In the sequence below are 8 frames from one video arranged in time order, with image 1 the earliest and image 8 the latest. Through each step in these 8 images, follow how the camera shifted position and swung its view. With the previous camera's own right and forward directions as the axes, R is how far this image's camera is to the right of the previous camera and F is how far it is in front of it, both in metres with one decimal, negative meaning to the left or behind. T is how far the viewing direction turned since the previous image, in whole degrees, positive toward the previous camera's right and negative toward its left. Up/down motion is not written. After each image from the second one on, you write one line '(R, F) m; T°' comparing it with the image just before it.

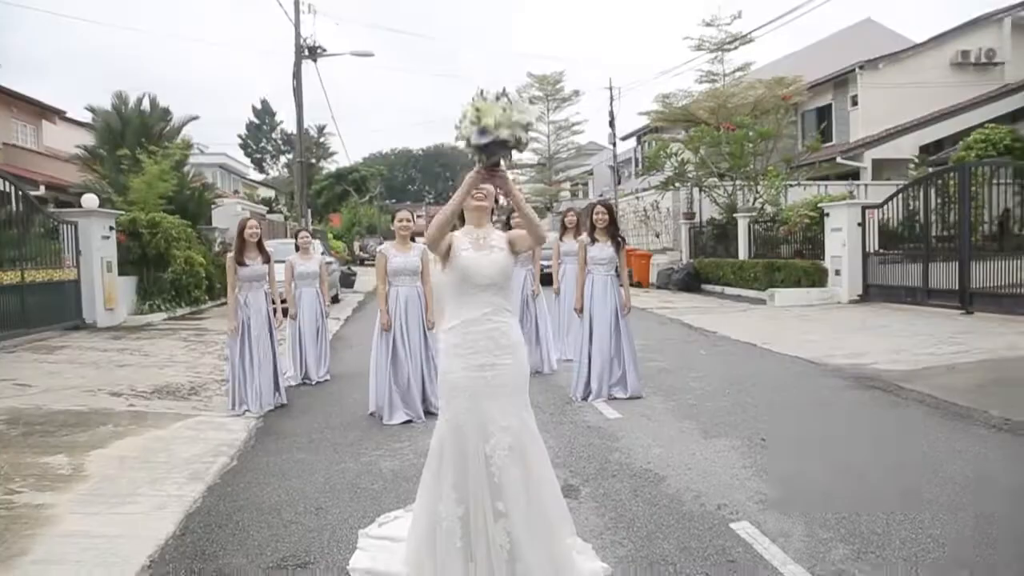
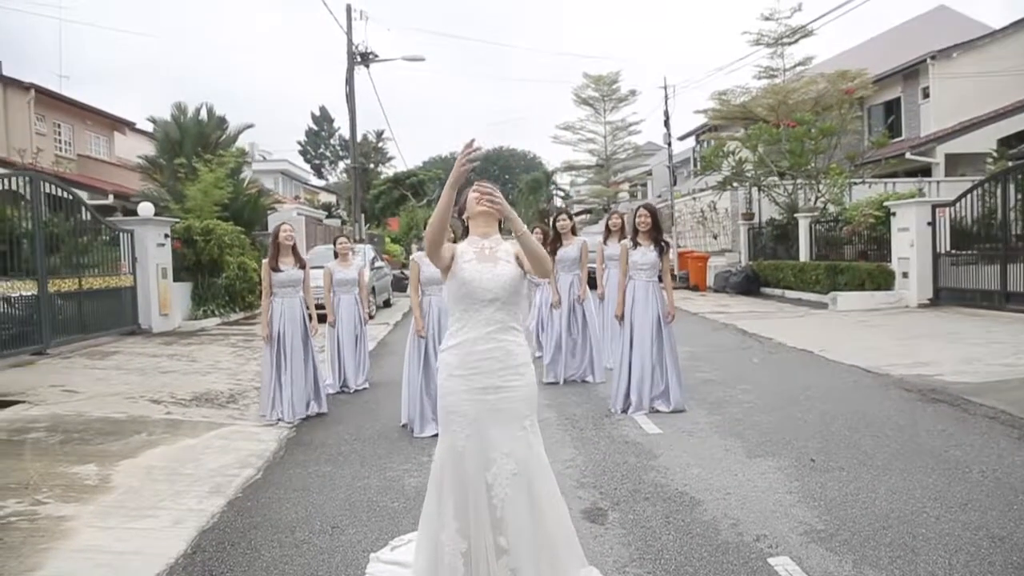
(+0.3, +0.3) m; -5°
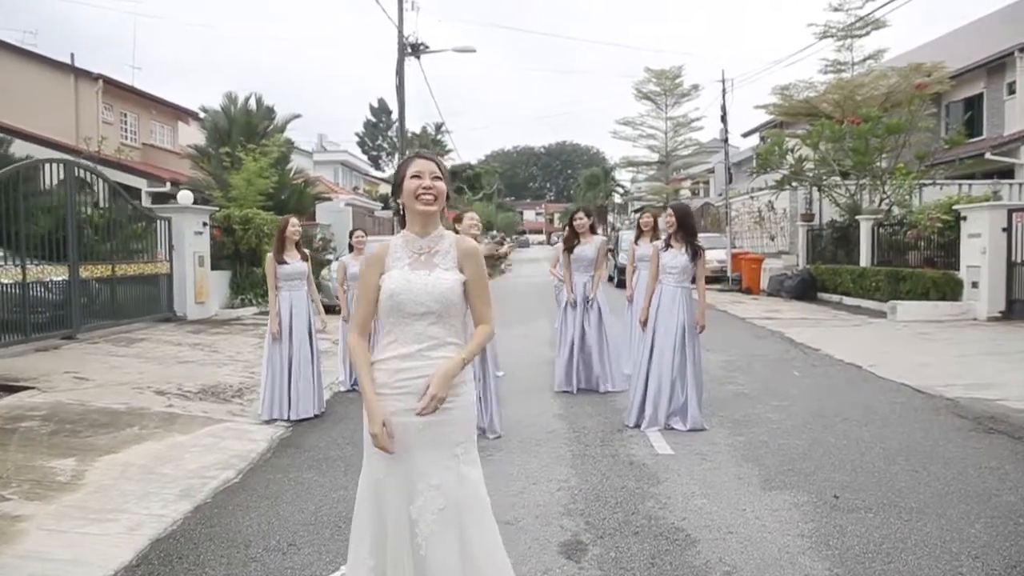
(+0.5, +0.5) m; -5°
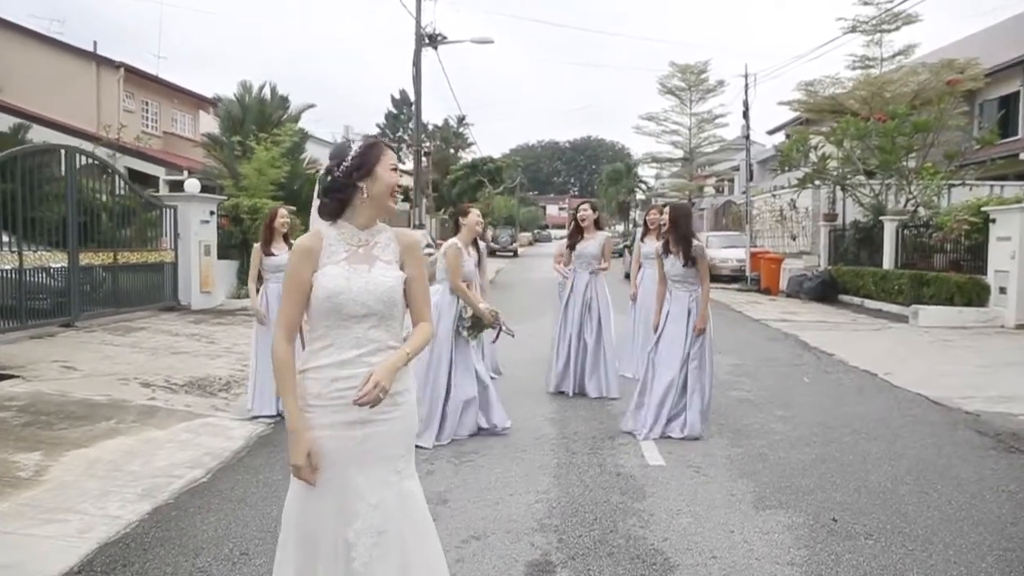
(+0.3, +0.4) m; -2°
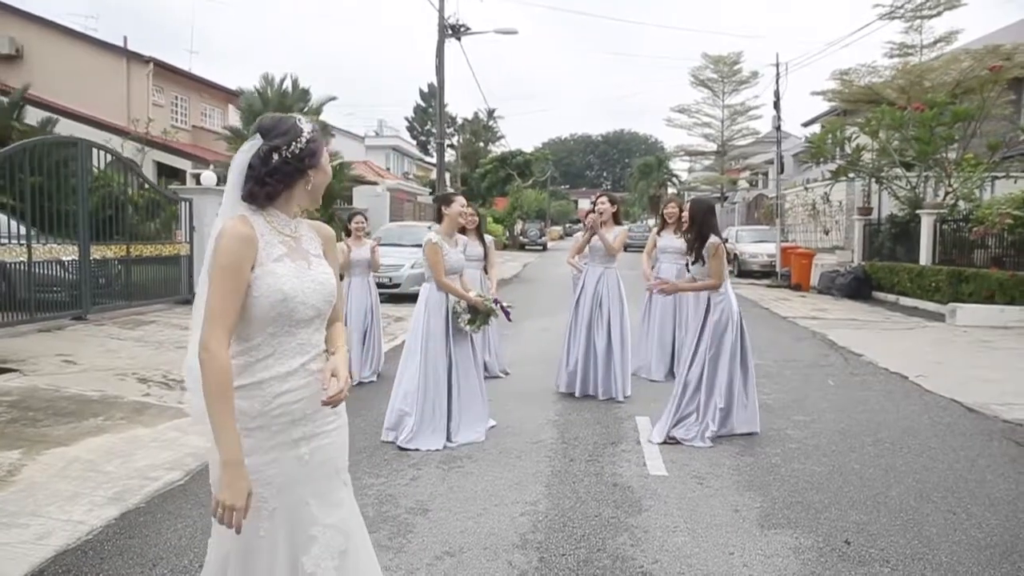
(+0.3, +0.4) m; -3°
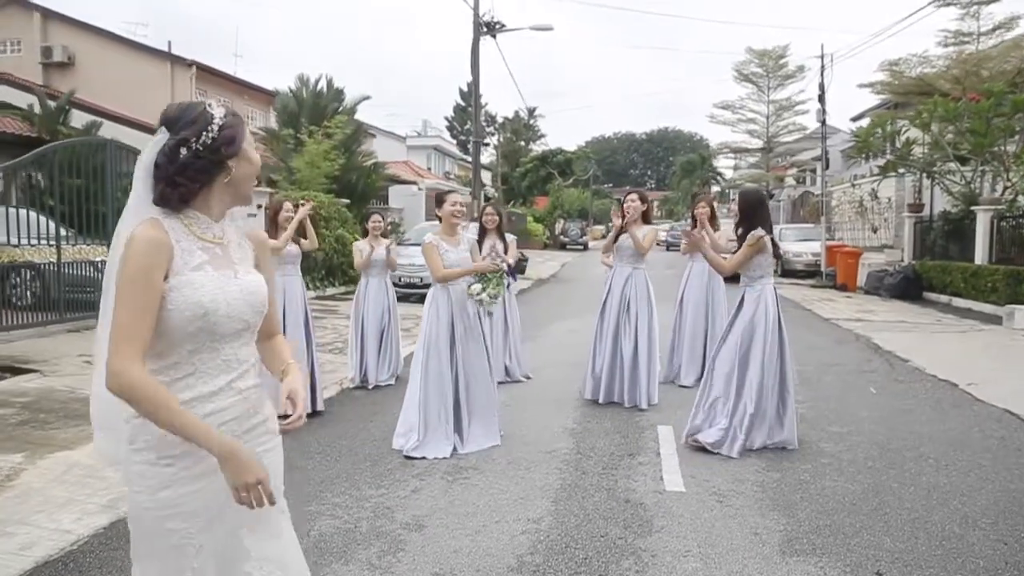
(+0.3, +0.3) m; -3°
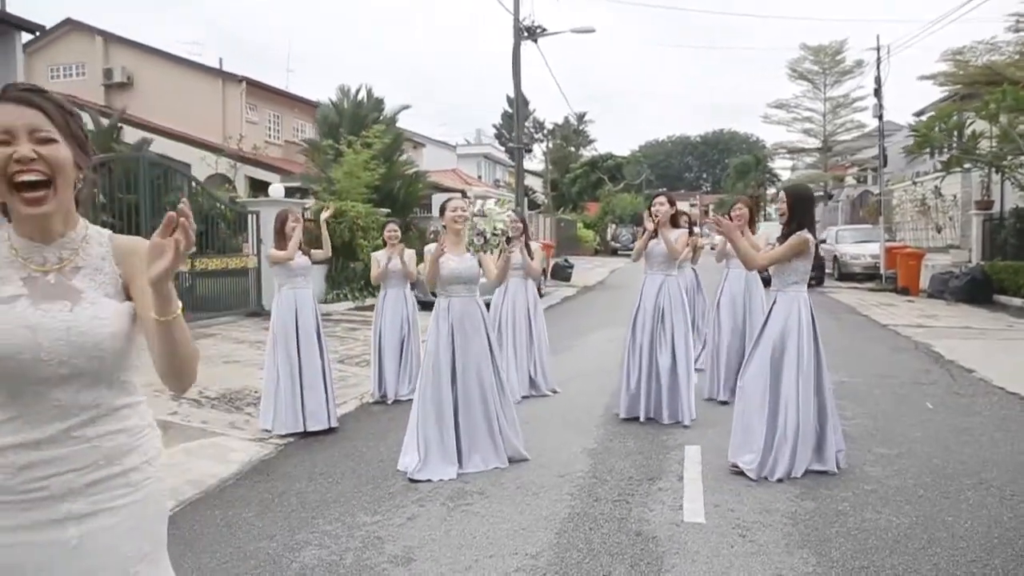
(+0.4, +0.4) m; -4°
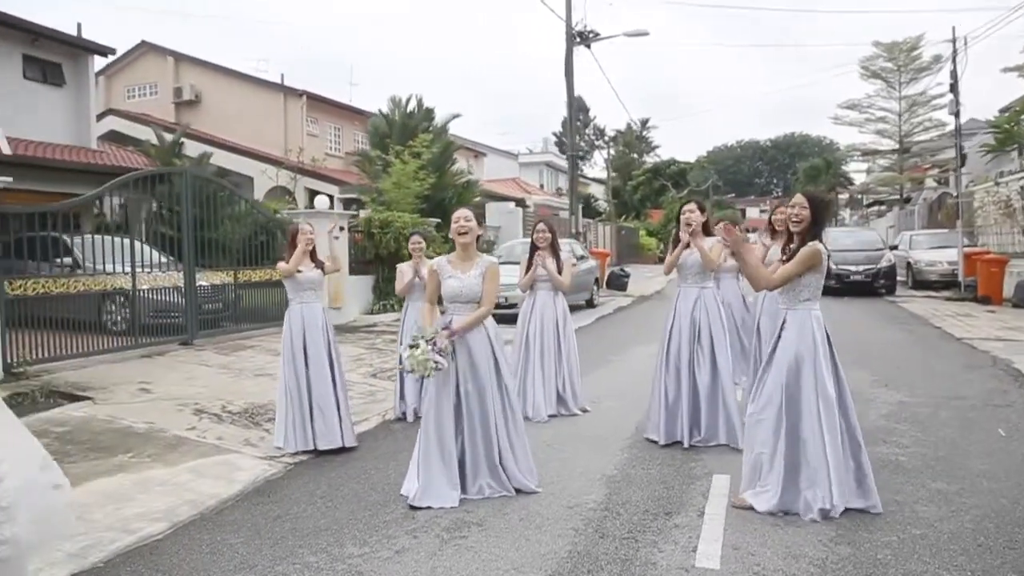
(+0.4, +0.4) m; -5°
